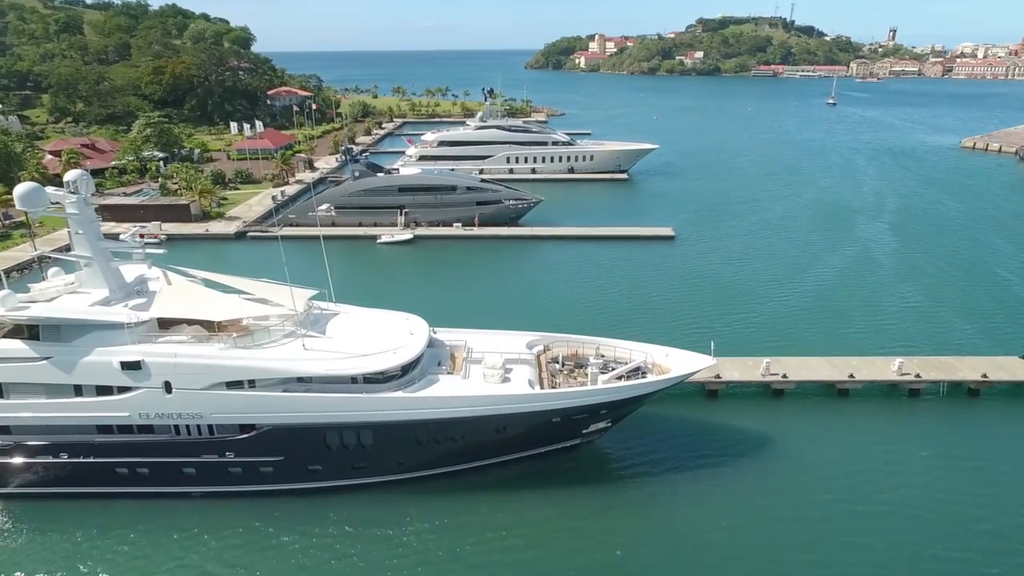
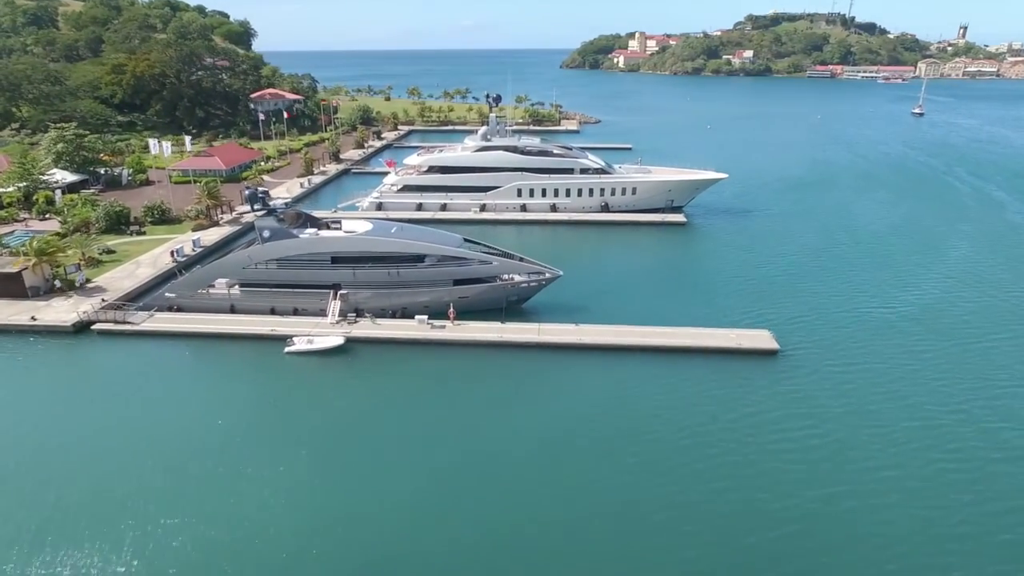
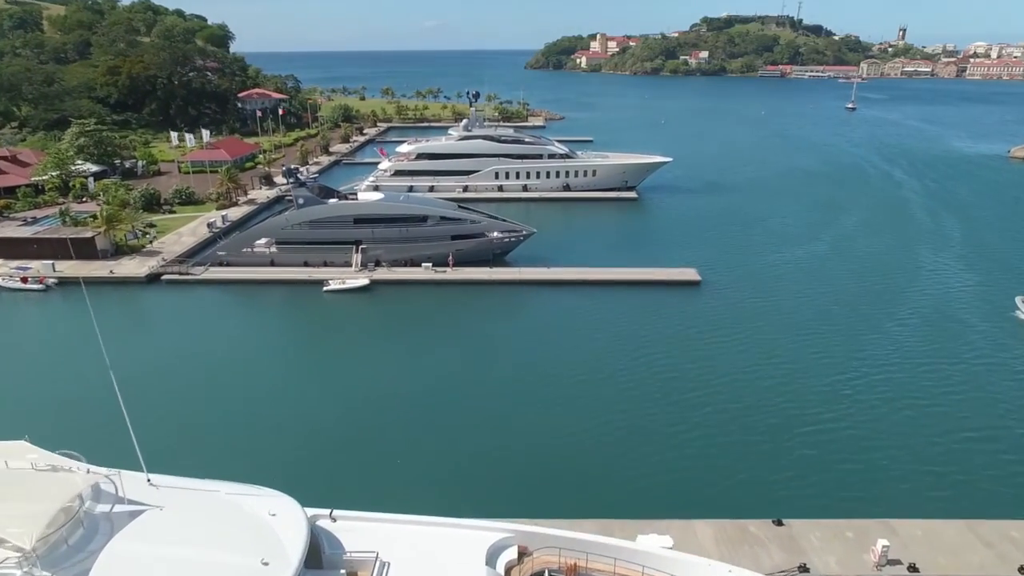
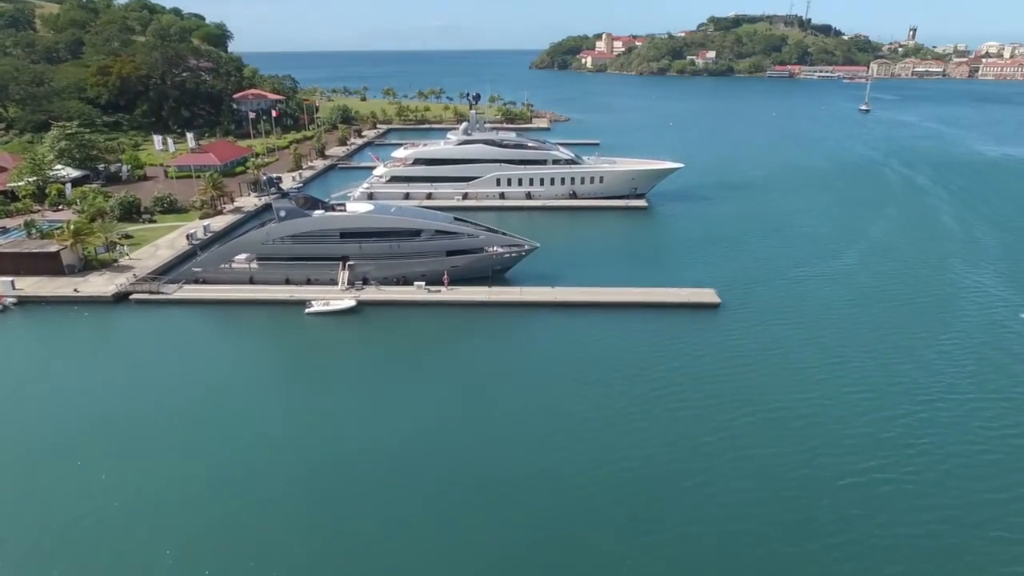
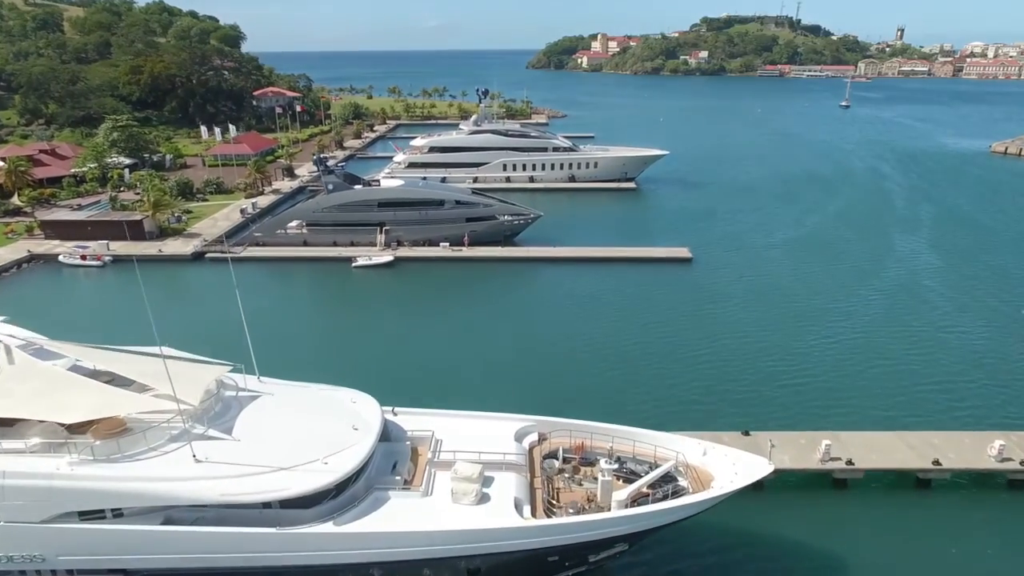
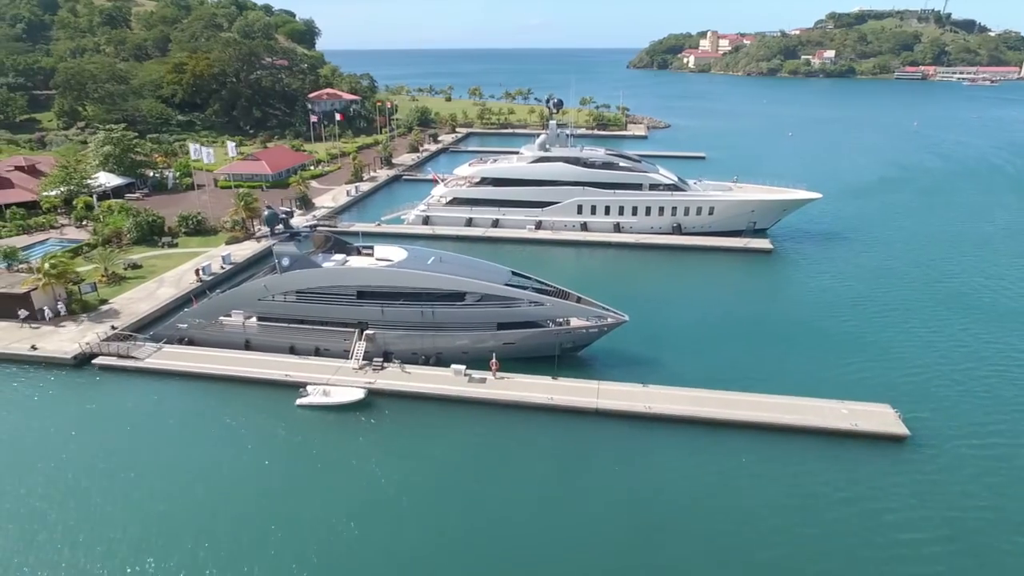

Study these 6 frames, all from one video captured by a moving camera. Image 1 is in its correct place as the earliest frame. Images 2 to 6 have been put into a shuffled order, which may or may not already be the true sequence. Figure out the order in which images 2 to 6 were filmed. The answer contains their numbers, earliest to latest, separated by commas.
5, 3, 4, 2, 6
